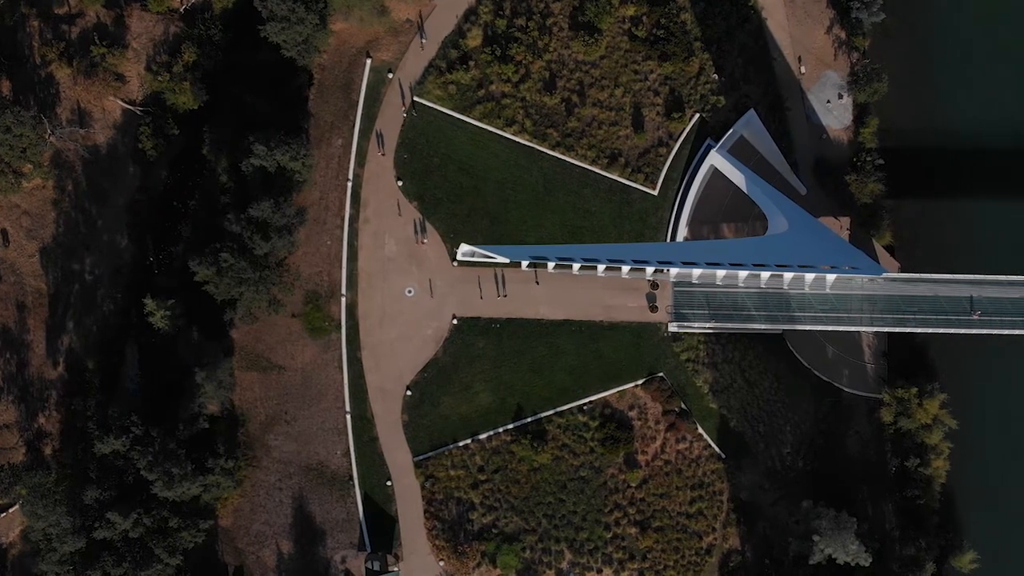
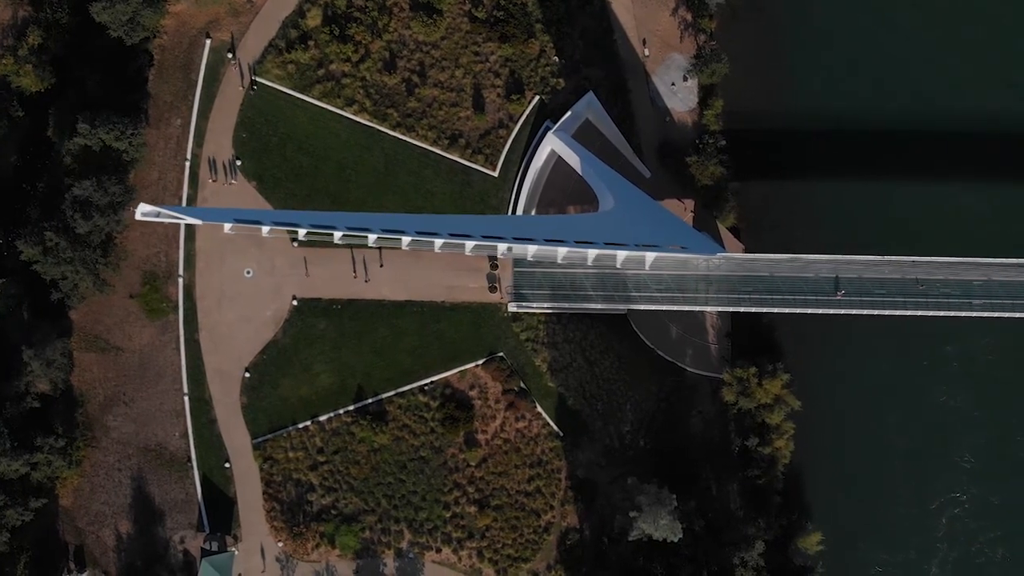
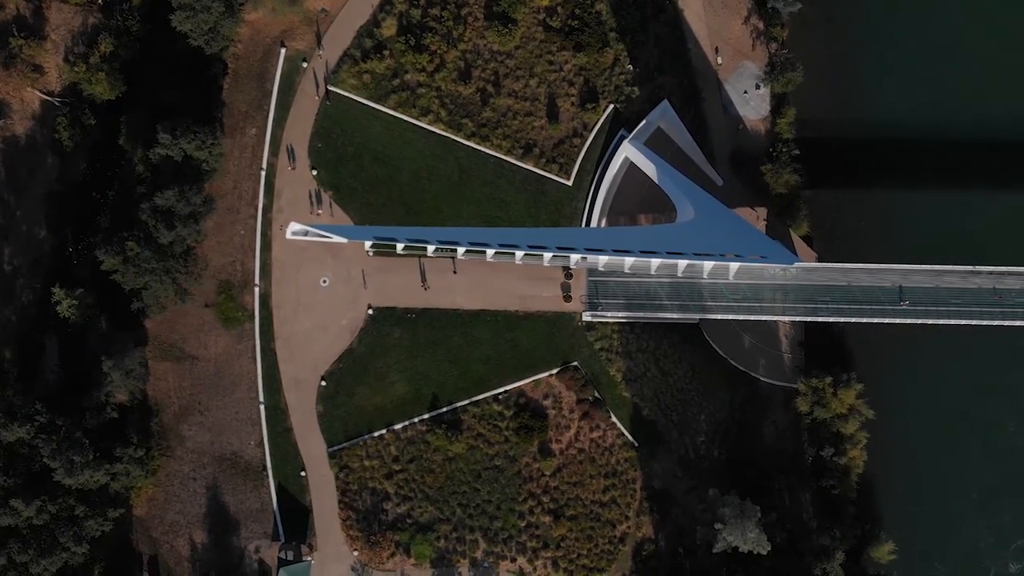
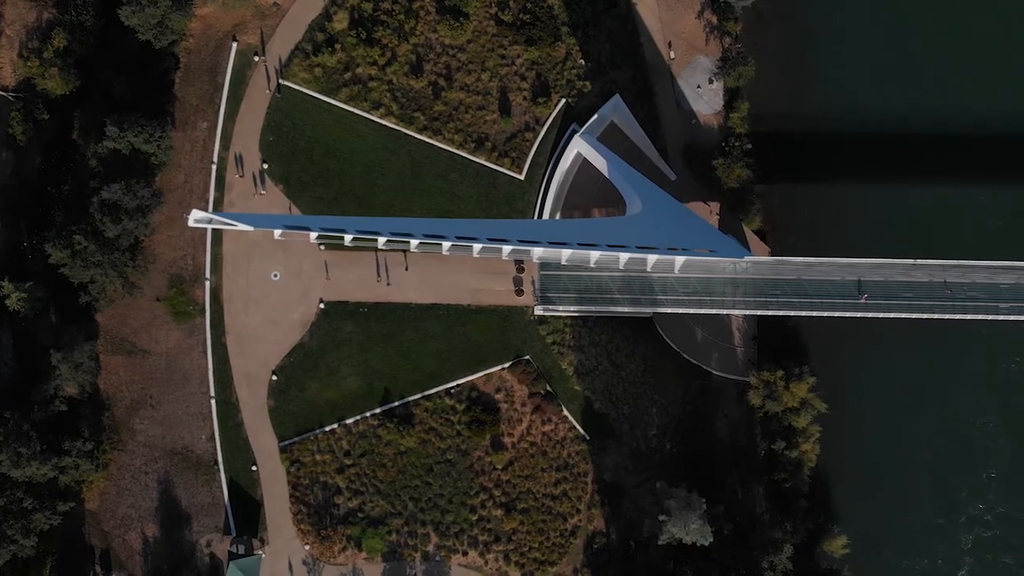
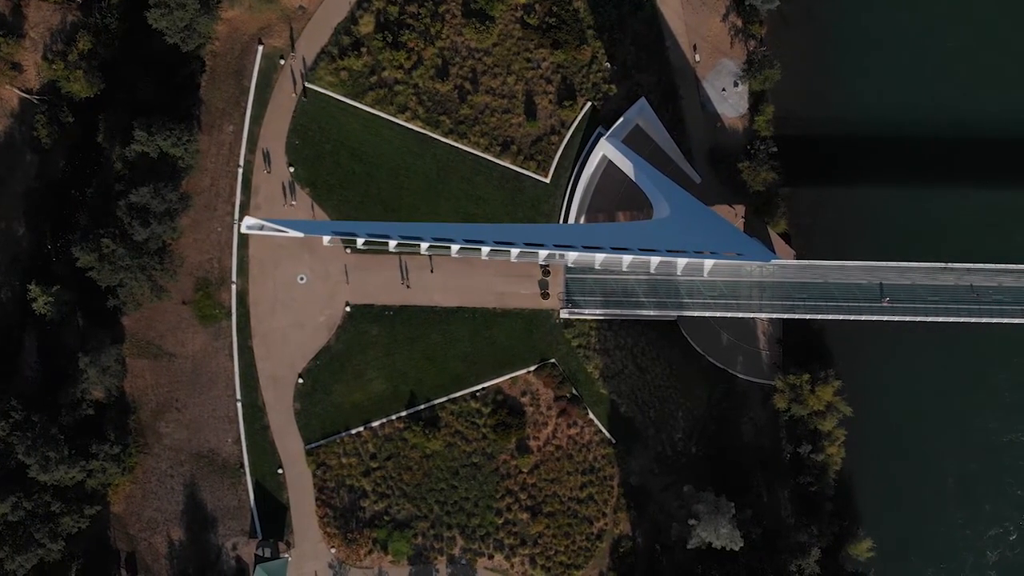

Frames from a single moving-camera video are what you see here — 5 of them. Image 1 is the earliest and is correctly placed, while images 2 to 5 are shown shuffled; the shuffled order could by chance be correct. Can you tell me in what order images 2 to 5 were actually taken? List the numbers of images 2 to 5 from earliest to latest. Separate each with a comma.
3, 5, 4, 2
